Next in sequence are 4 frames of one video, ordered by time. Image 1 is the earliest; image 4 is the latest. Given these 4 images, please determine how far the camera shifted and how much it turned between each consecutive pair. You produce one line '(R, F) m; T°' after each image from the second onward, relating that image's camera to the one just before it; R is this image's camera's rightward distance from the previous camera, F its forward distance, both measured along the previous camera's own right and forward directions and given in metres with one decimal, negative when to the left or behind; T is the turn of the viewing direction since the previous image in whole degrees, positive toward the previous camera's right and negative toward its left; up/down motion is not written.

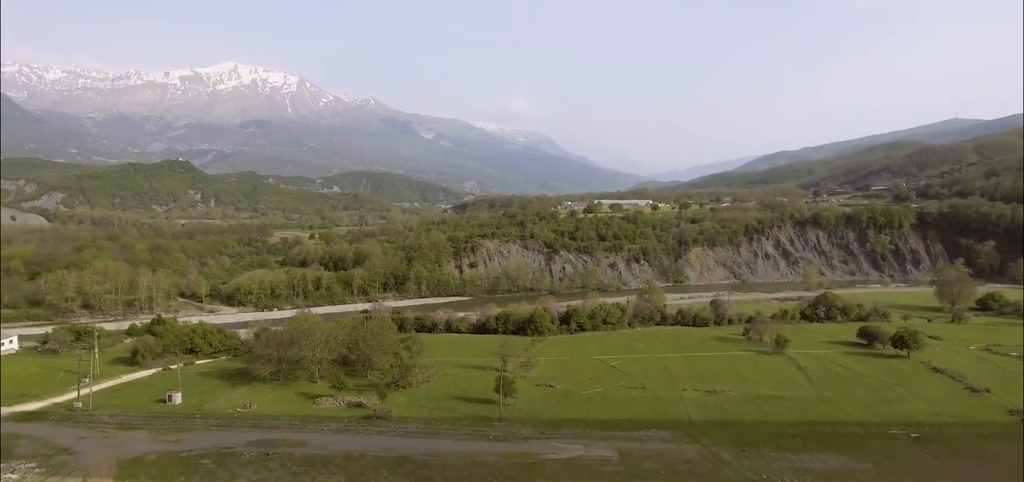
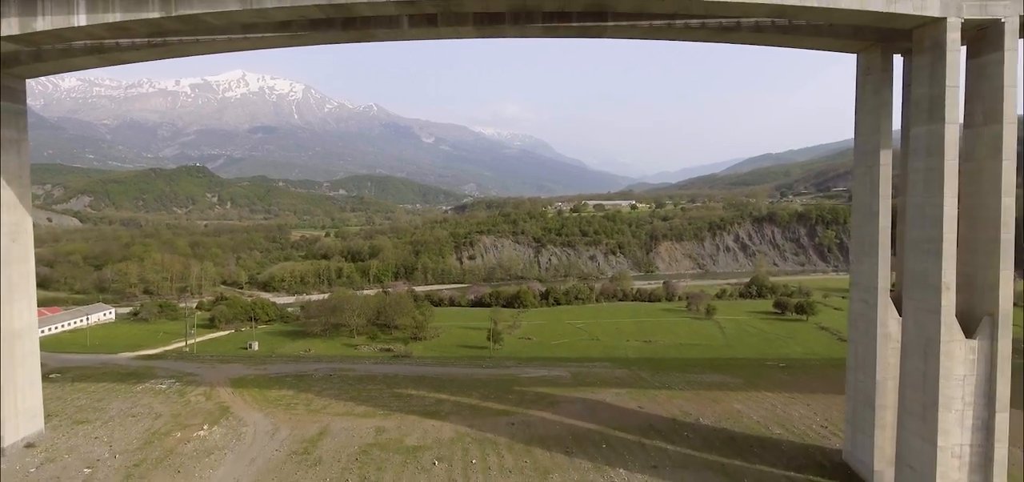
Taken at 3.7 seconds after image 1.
(+0.4, -4.9) m; 0°
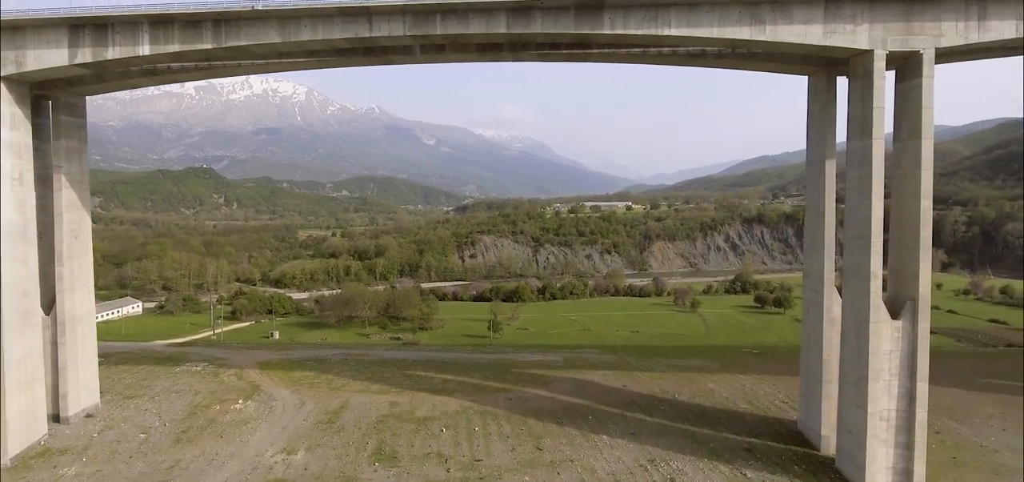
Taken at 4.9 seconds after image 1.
(+0.1, -1.7) m; 0°
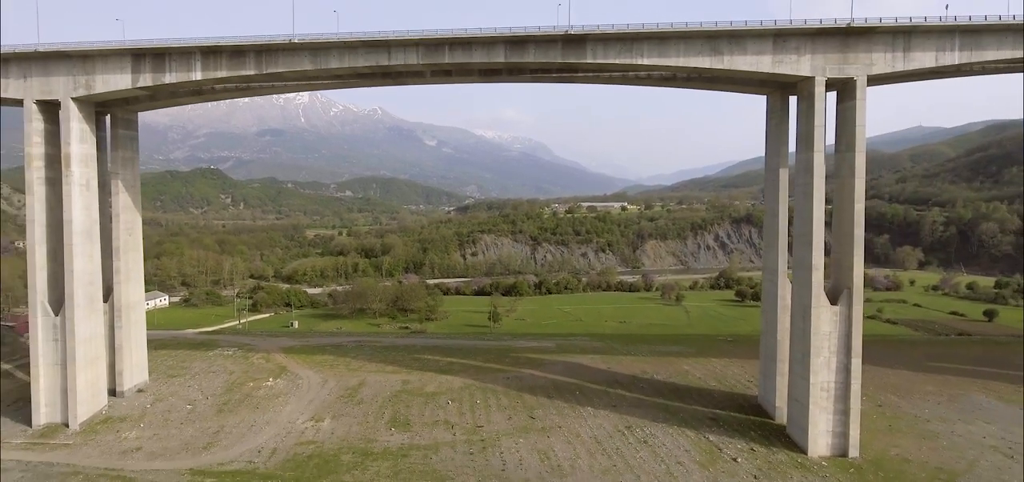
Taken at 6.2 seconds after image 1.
(+0.1, -2.0) m; 0°
